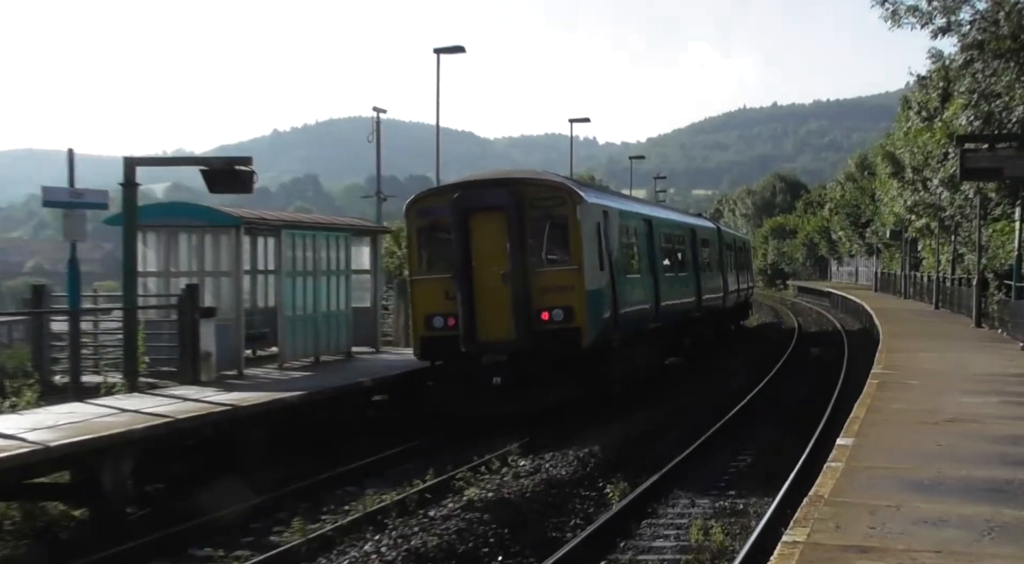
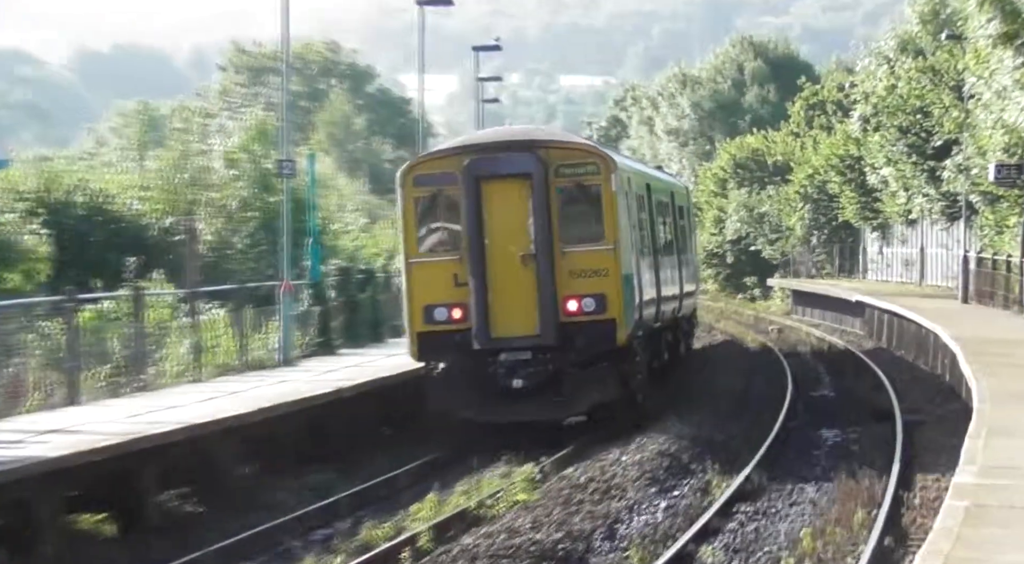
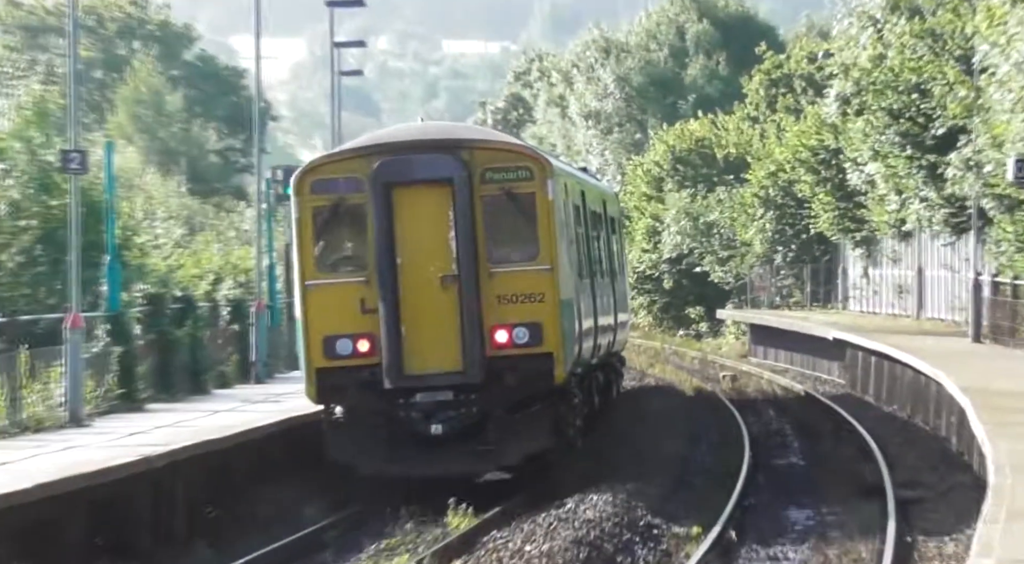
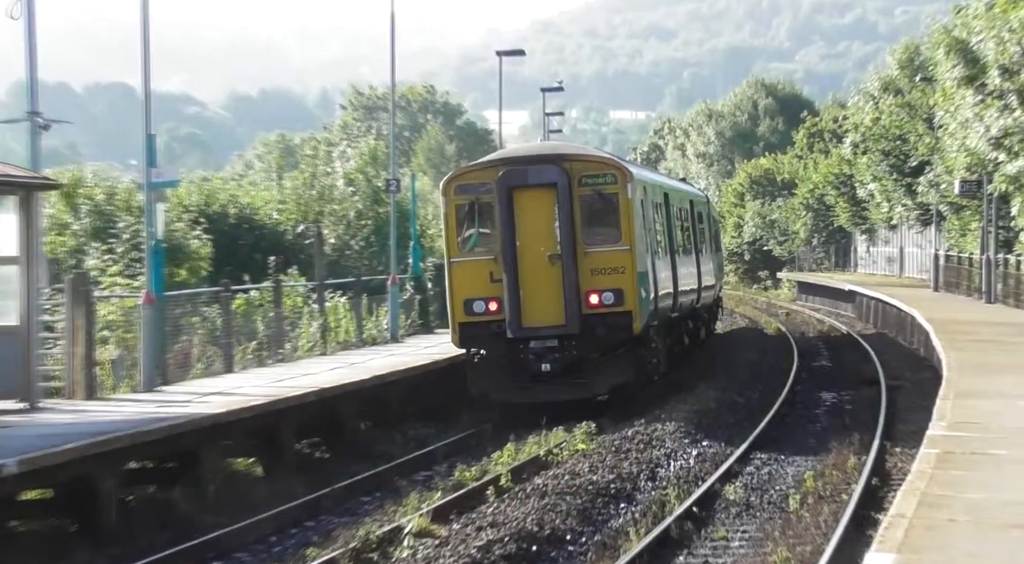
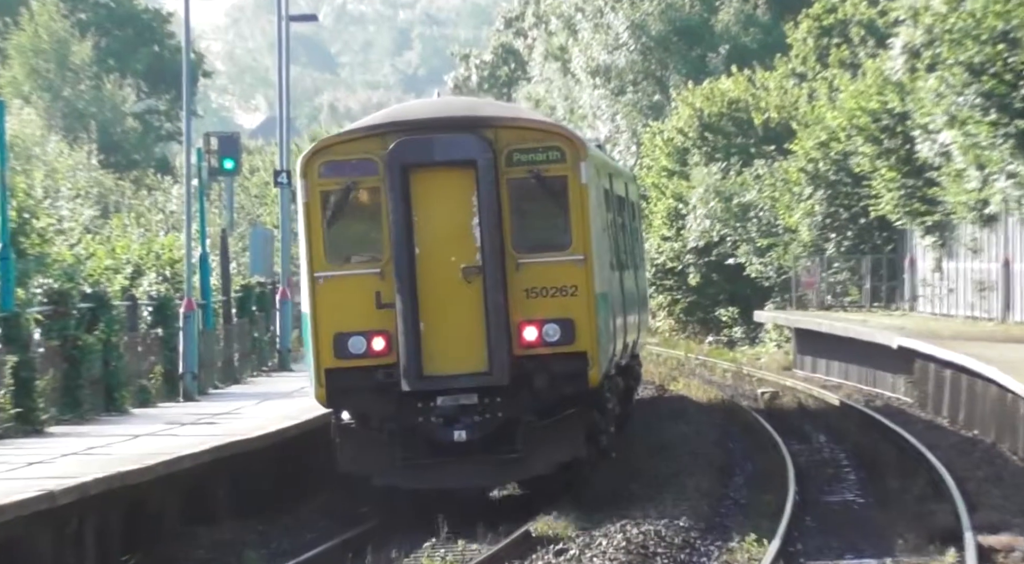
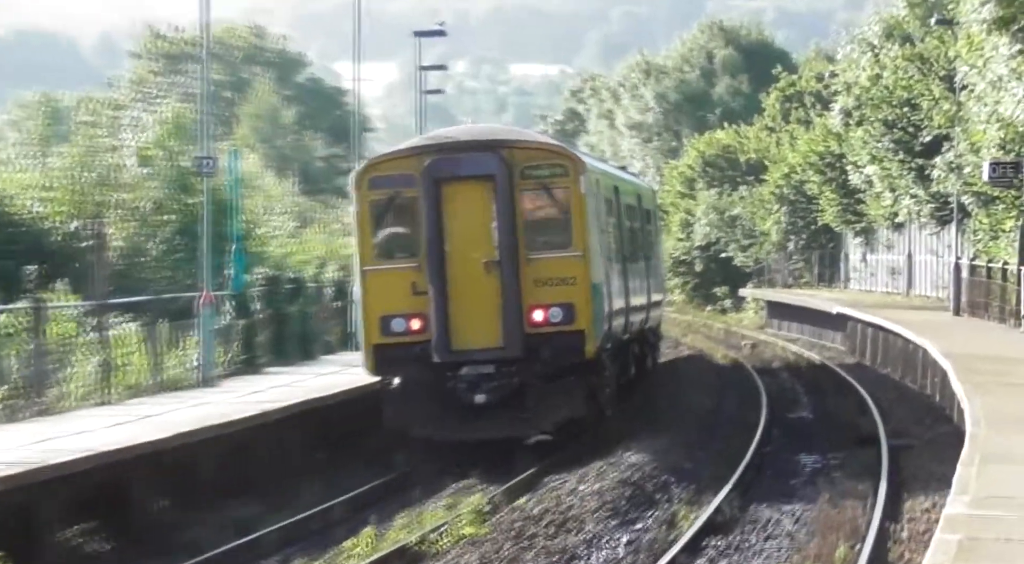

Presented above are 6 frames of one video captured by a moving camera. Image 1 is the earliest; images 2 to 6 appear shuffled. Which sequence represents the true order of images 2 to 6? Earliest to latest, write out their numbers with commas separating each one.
4, 2, 6, 3, 5
